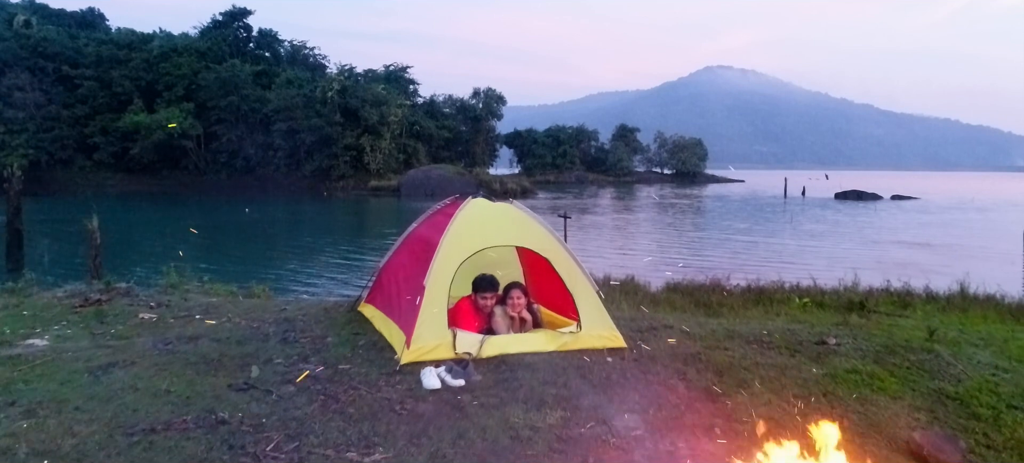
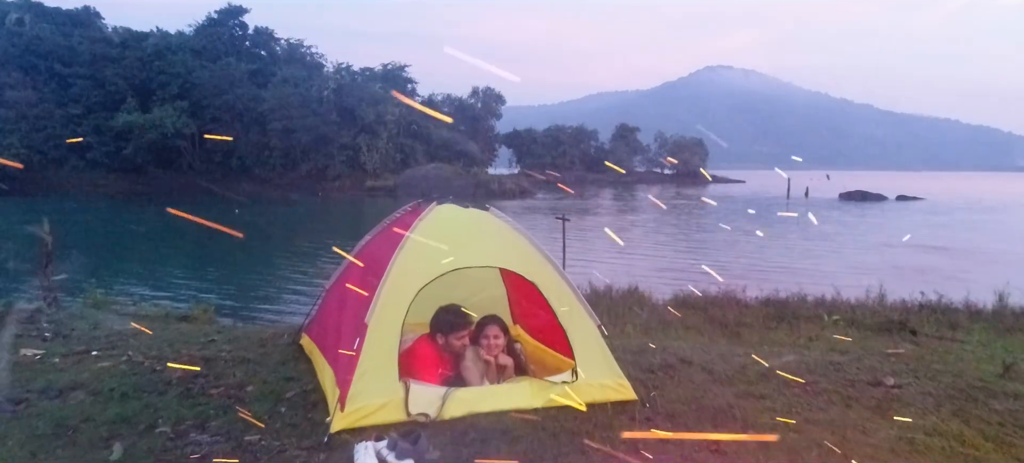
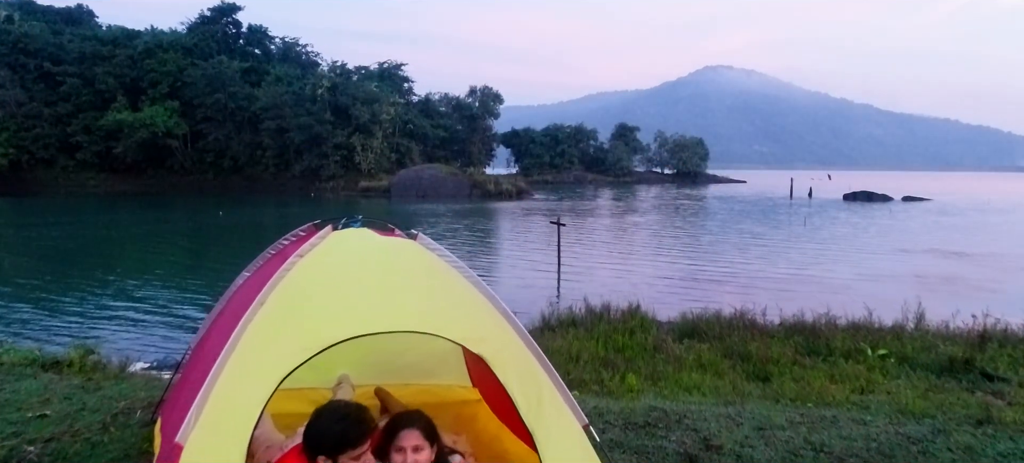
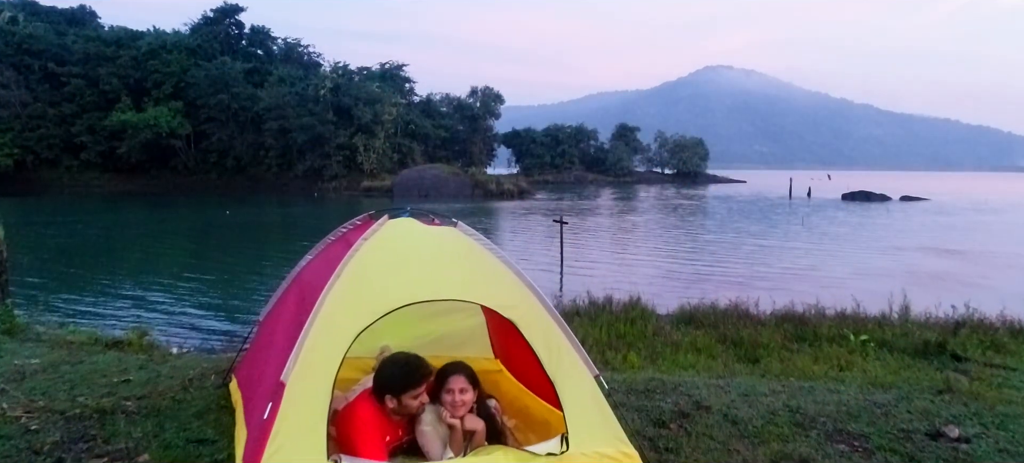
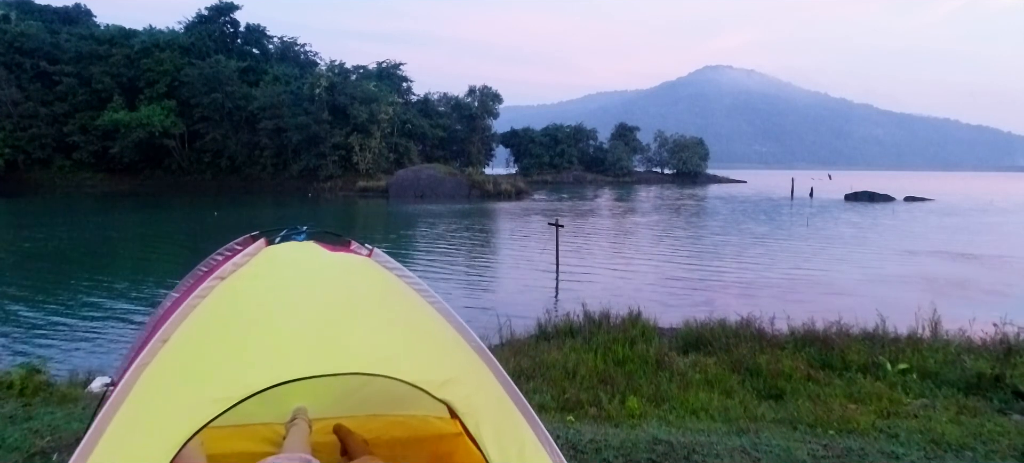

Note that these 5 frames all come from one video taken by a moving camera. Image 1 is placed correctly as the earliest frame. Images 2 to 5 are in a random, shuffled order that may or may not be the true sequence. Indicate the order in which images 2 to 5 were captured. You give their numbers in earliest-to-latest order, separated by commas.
2, 4, 3, 5
